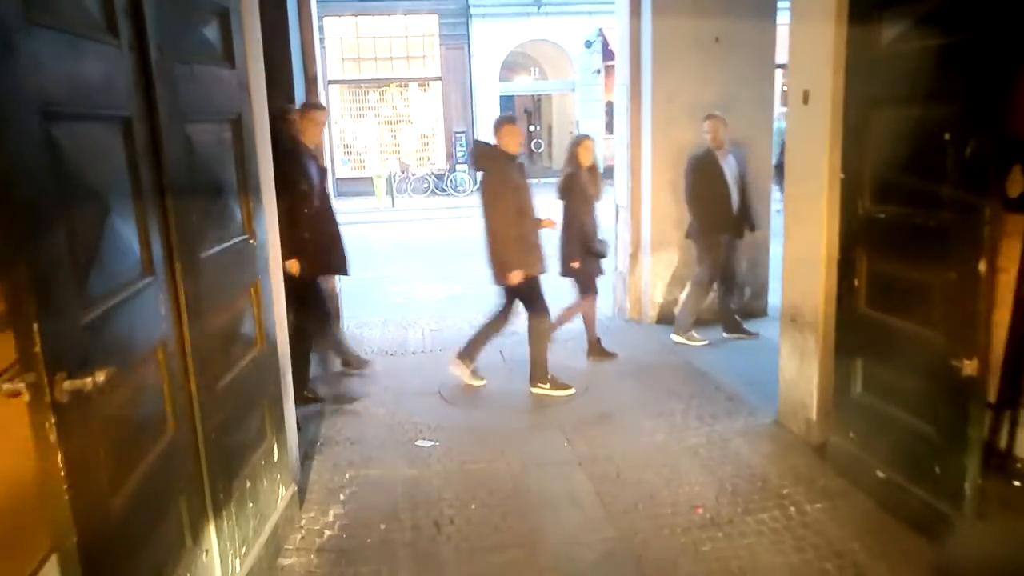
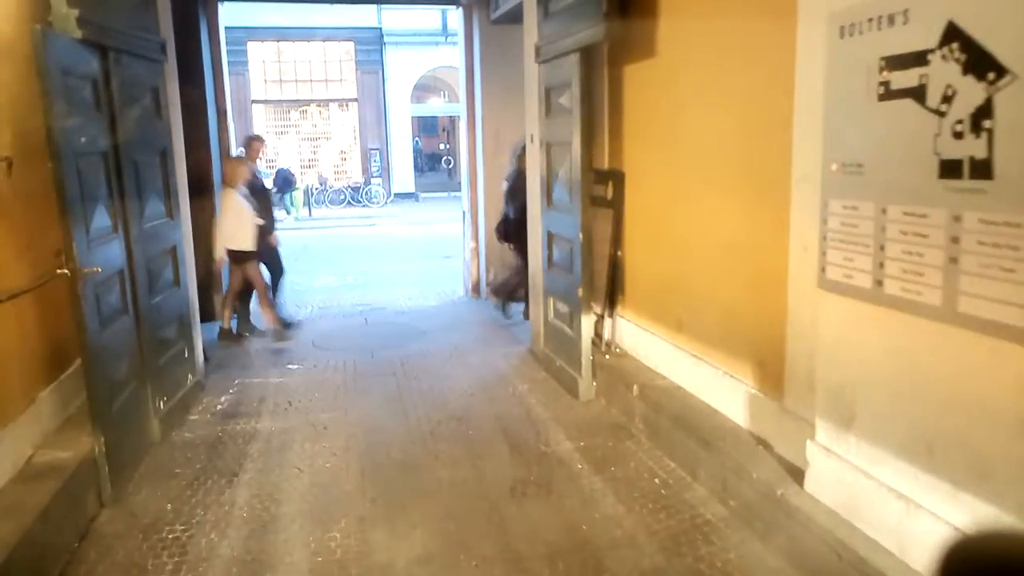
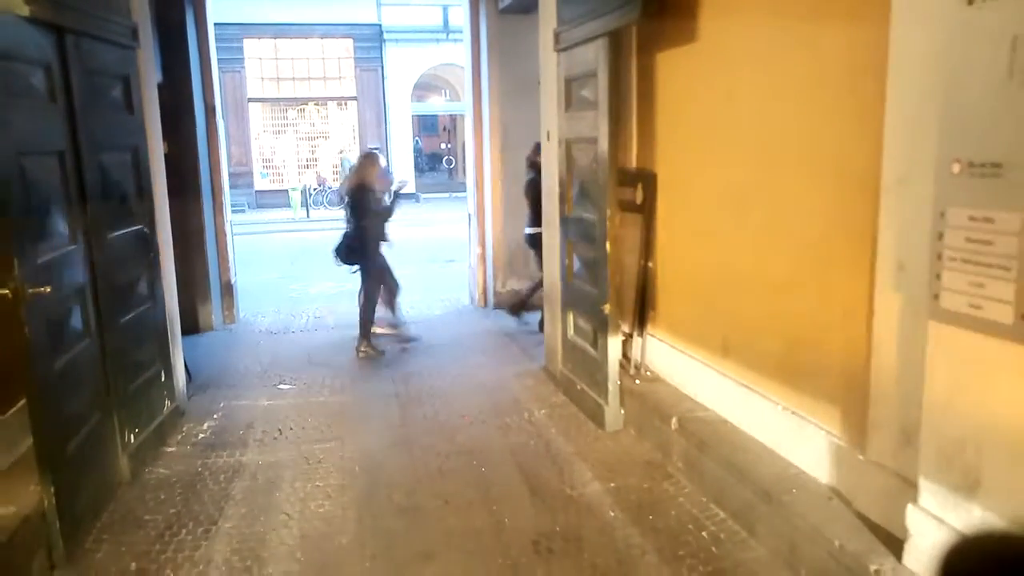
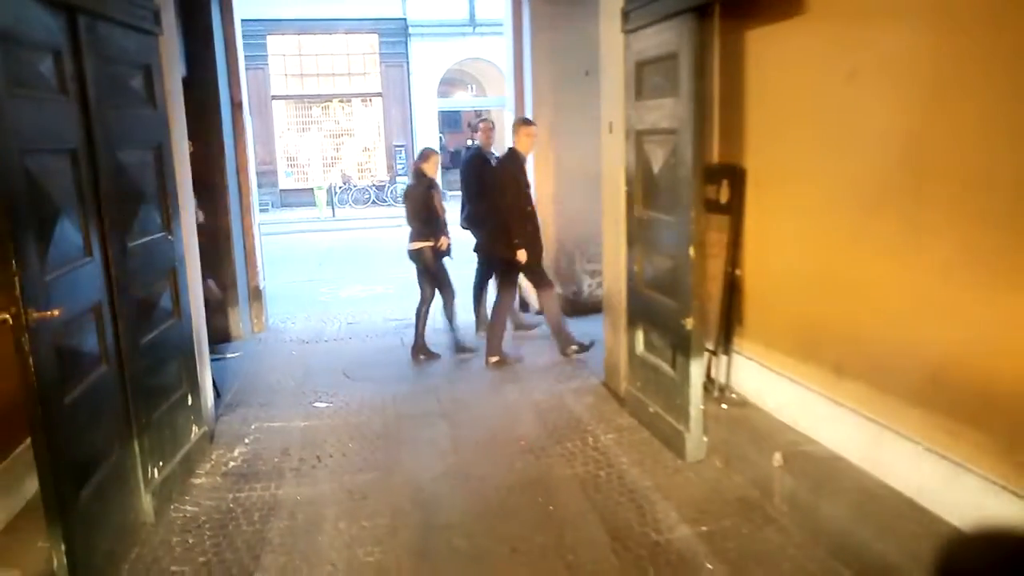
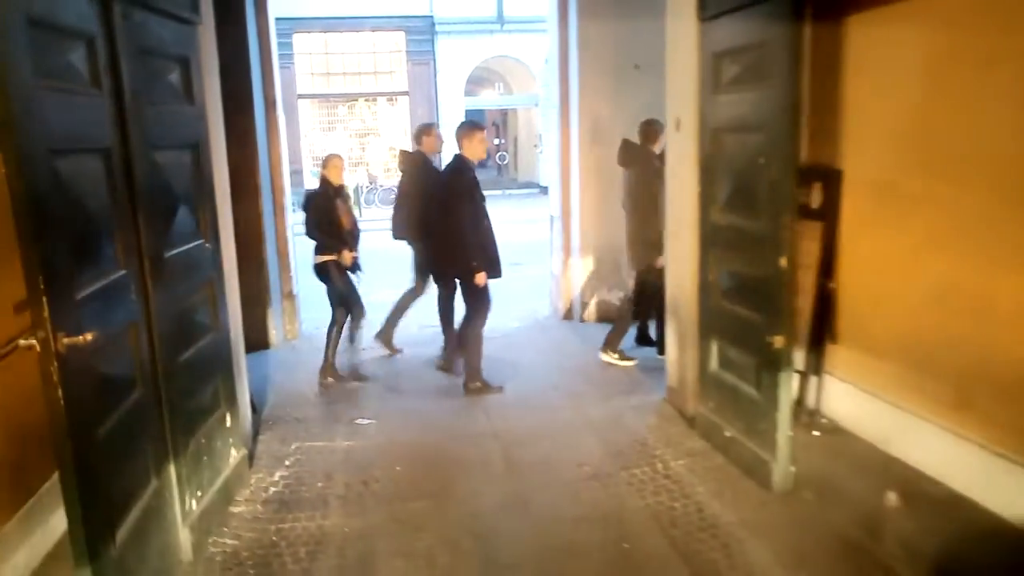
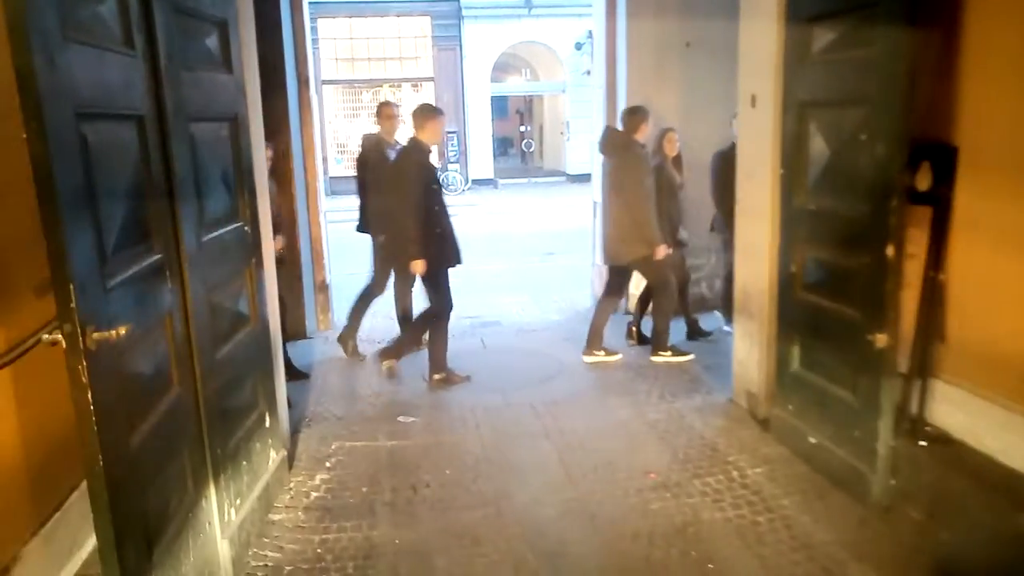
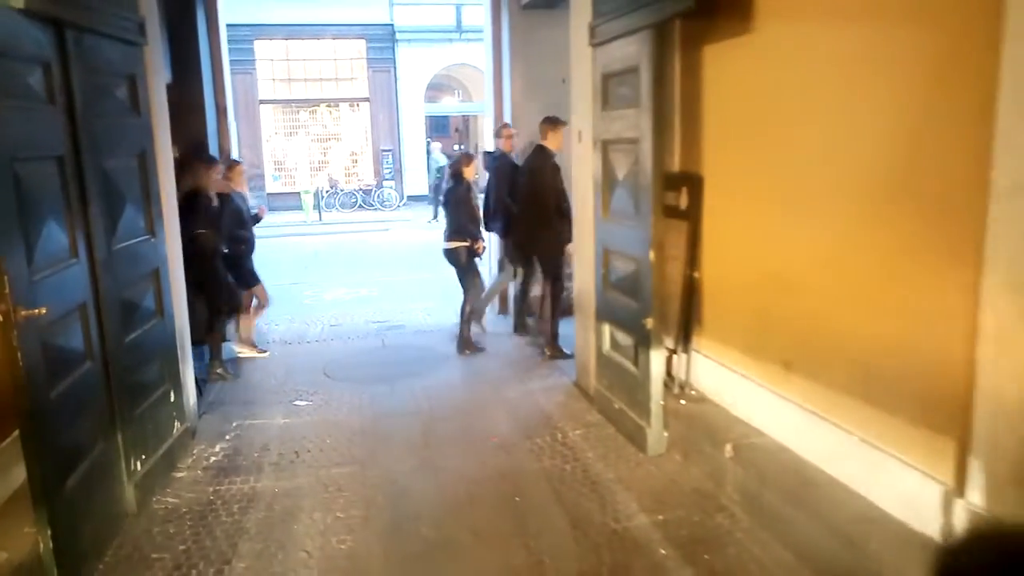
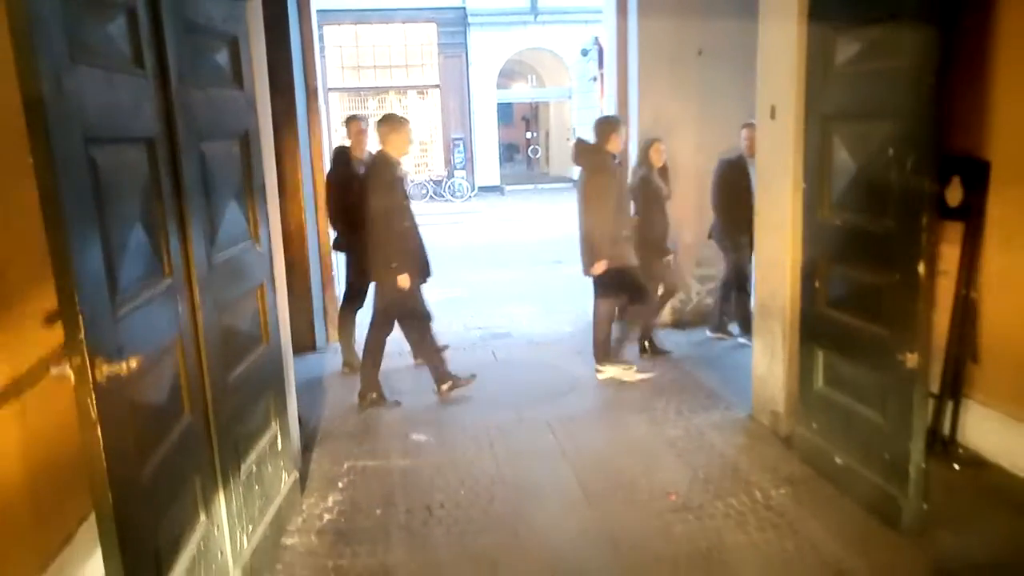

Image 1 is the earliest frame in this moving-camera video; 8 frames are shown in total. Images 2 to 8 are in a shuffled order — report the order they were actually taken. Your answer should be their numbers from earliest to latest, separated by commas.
8, 6, 5, 4, 7, 3, 2
